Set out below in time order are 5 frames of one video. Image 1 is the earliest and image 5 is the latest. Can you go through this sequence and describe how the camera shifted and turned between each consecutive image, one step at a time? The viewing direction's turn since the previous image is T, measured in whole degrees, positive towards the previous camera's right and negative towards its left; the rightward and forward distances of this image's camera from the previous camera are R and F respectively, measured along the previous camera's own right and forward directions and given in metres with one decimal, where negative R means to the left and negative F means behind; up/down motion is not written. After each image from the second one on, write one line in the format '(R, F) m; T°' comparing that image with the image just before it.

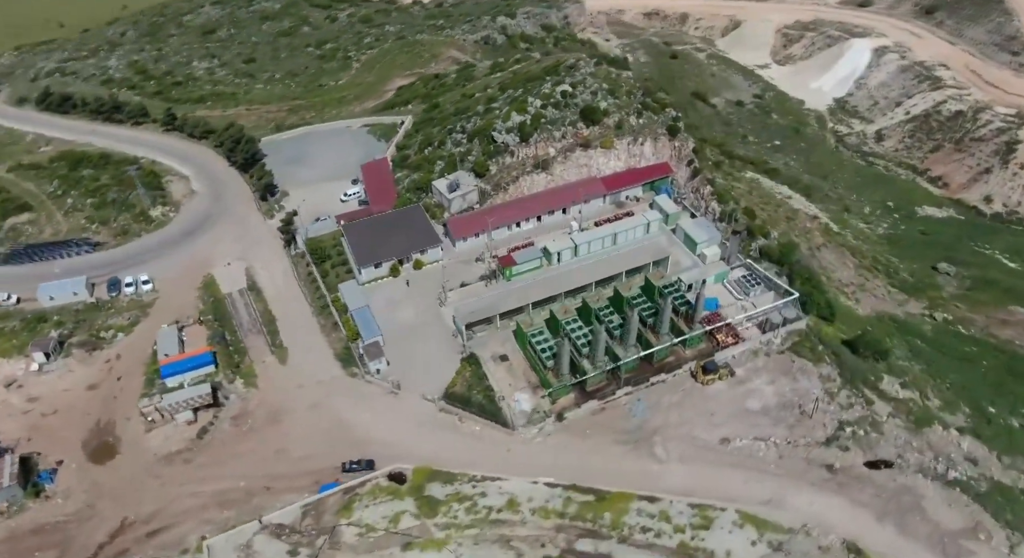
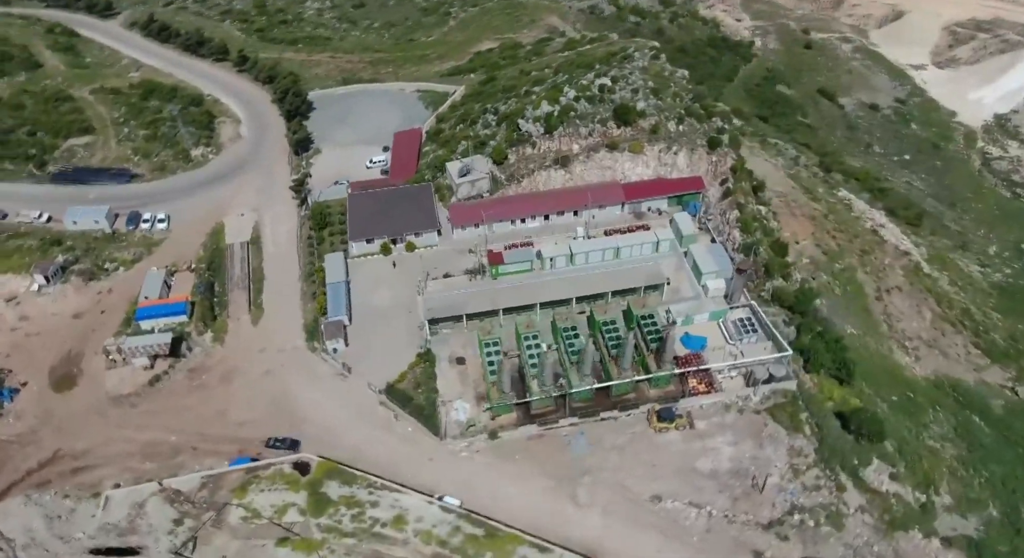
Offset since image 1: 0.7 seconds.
(+11.4, +4.0) m; -10°
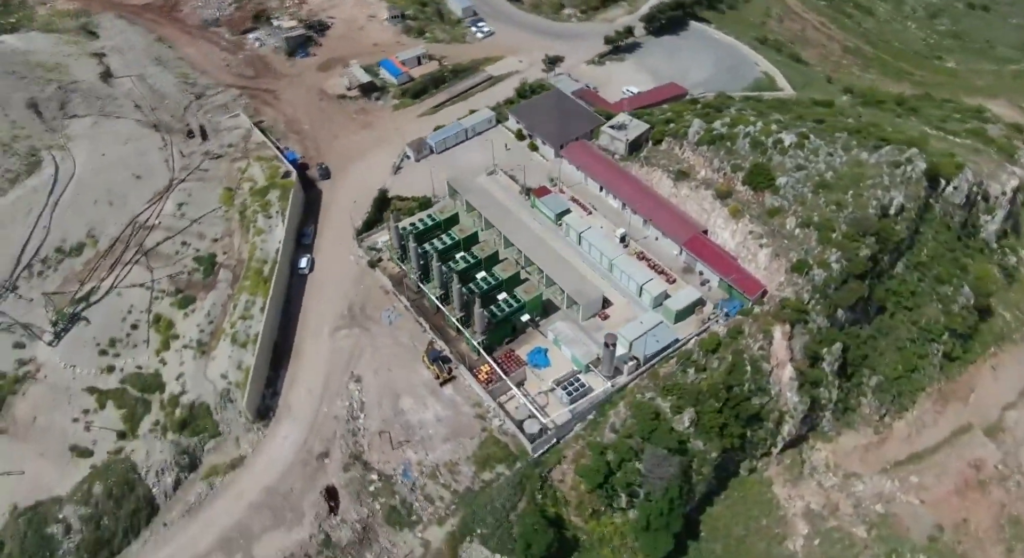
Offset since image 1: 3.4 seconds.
(+42.6, +13.7) m; -40°
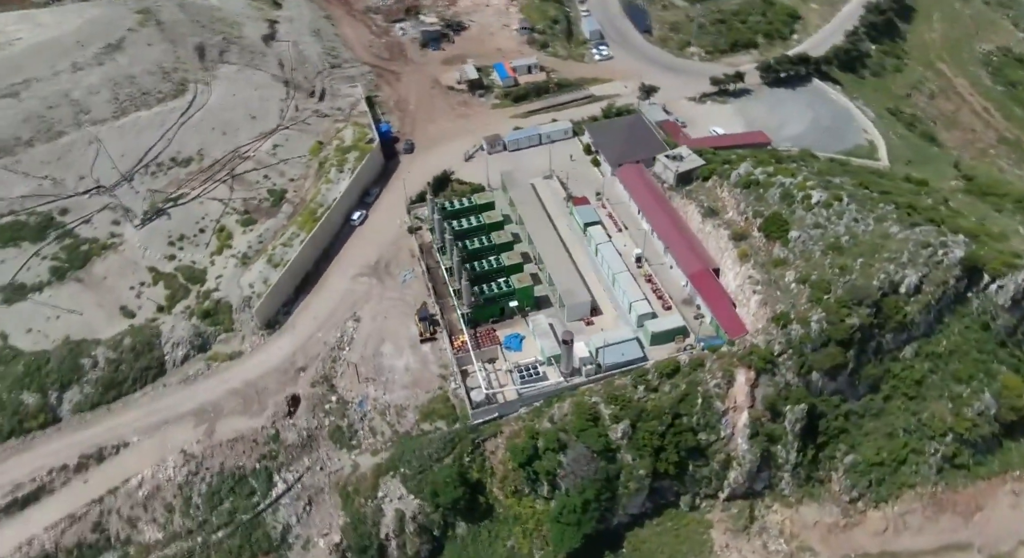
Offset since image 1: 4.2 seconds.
(+15.3, -3.0) m; -14°
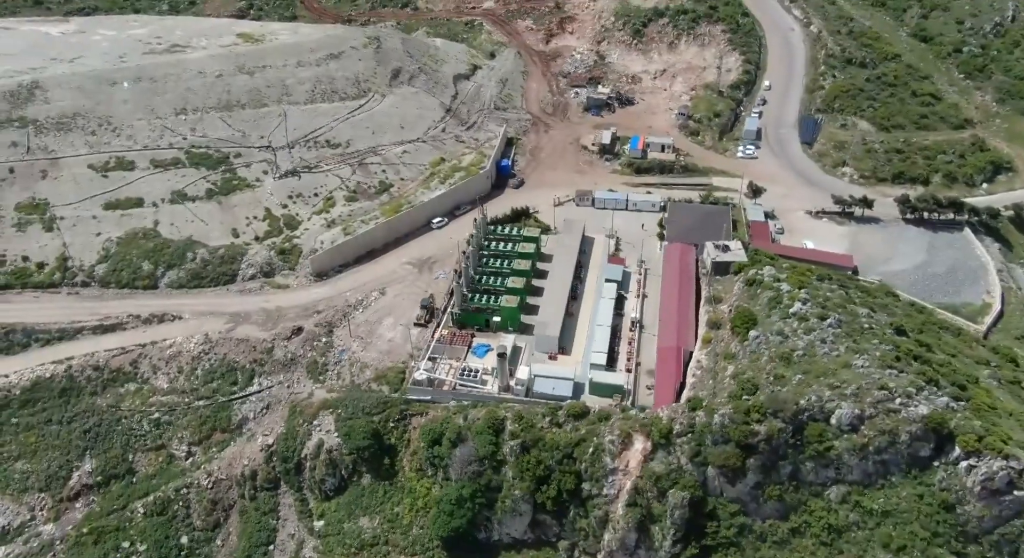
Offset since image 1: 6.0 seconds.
(+26.5, -1.8) m; -23°
